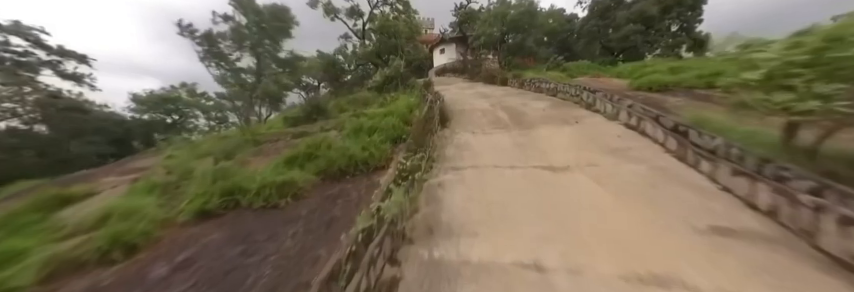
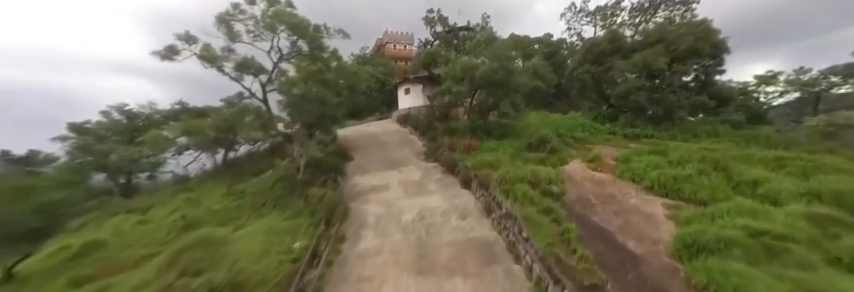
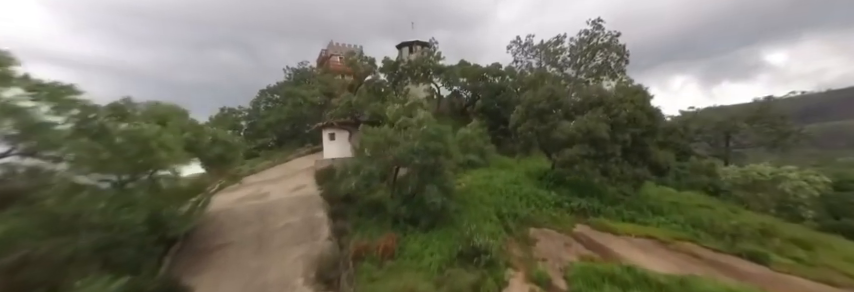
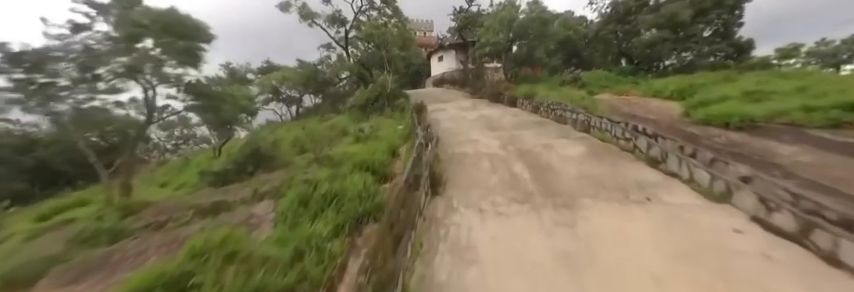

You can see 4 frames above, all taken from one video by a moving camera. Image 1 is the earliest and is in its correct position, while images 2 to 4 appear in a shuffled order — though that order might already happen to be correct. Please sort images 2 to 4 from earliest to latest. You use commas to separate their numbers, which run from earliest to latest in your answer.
4, 2, 3
